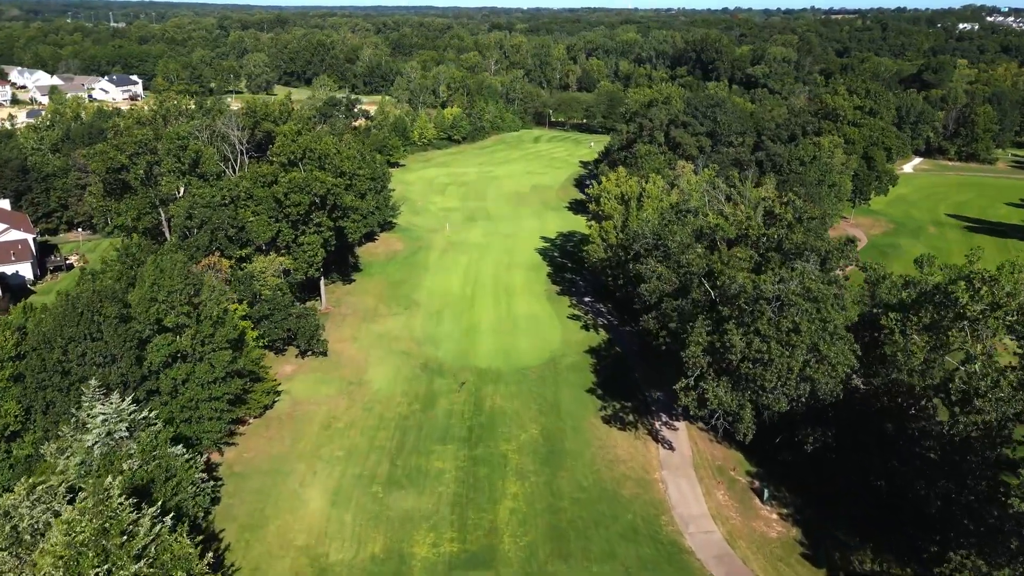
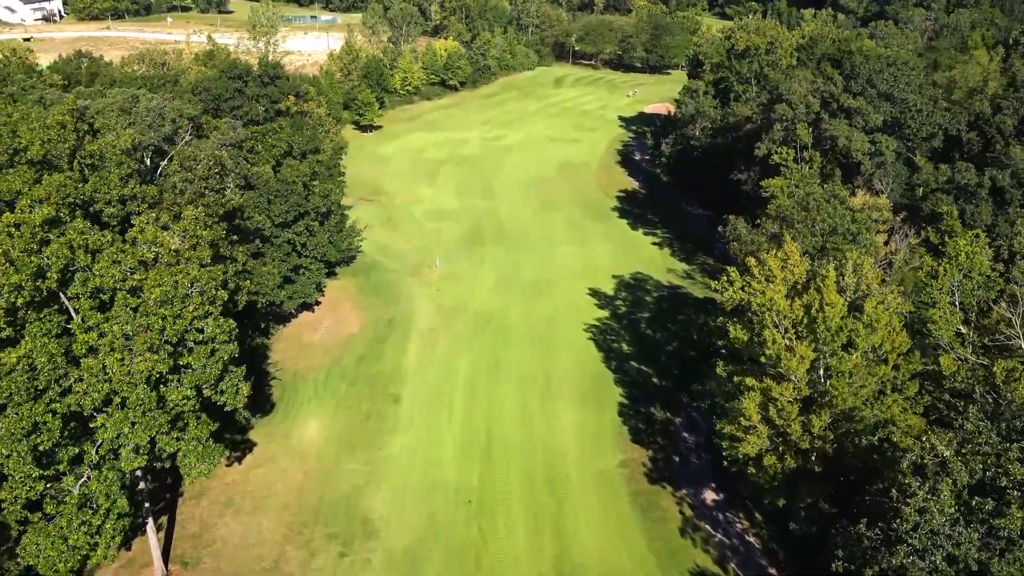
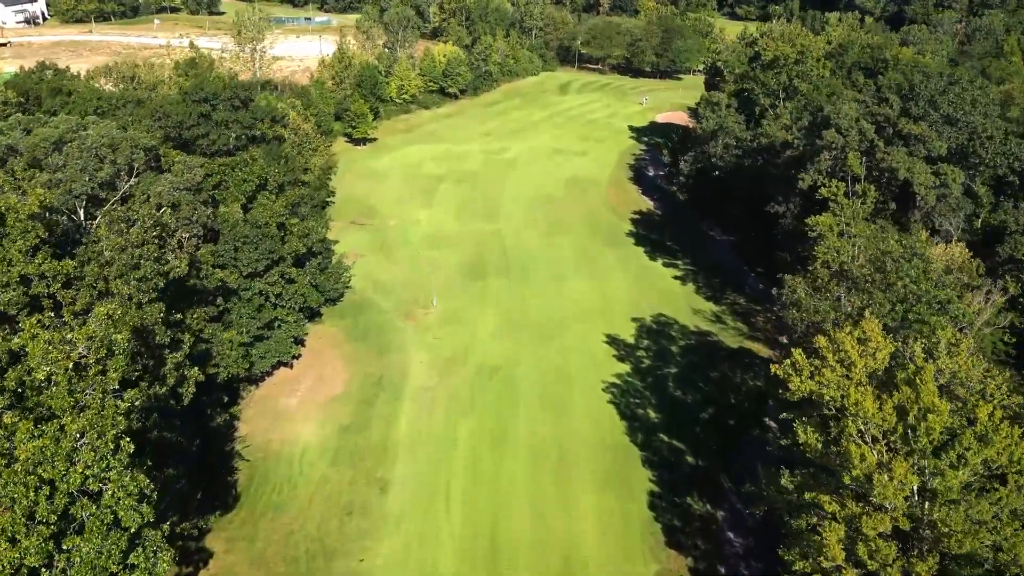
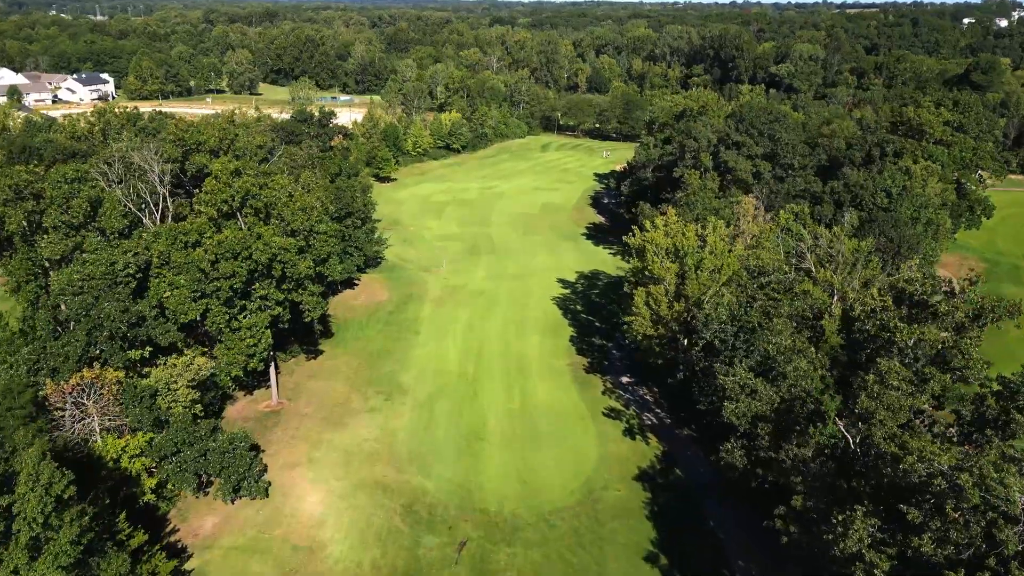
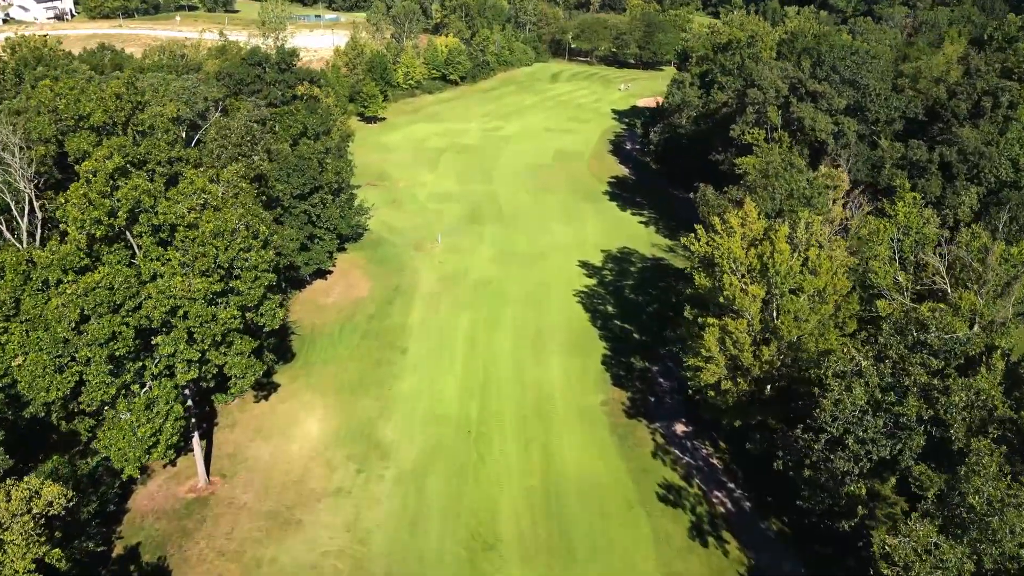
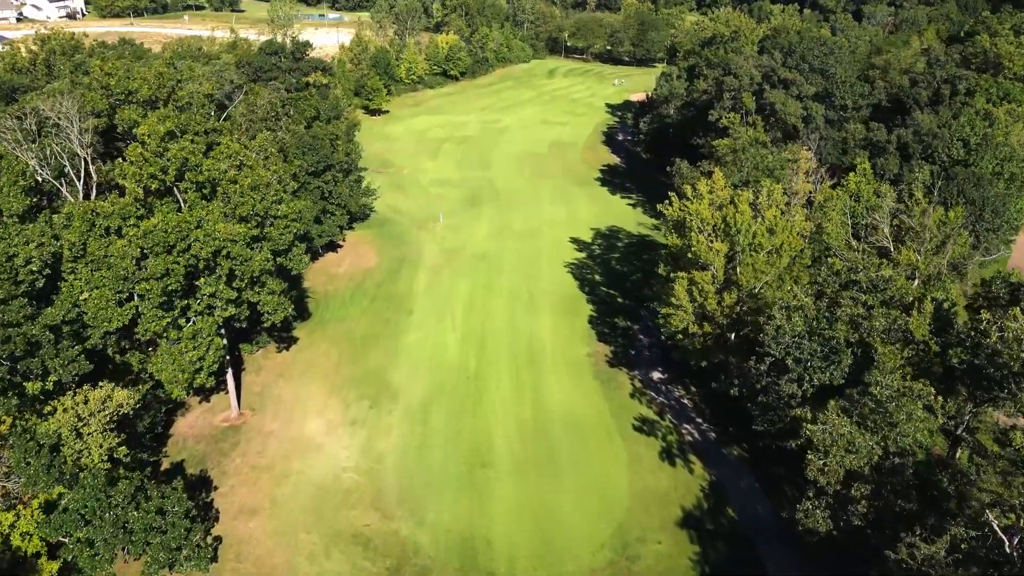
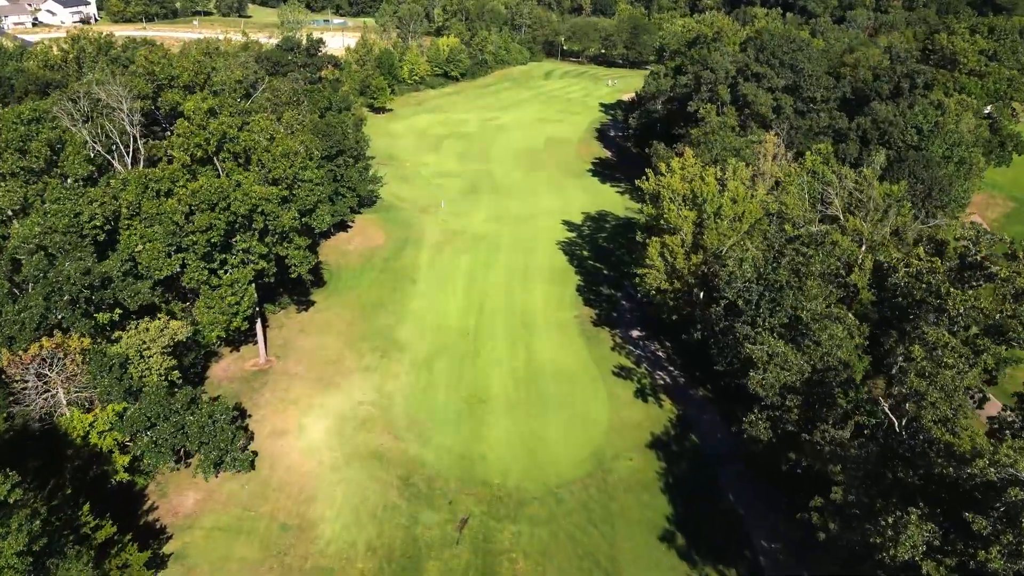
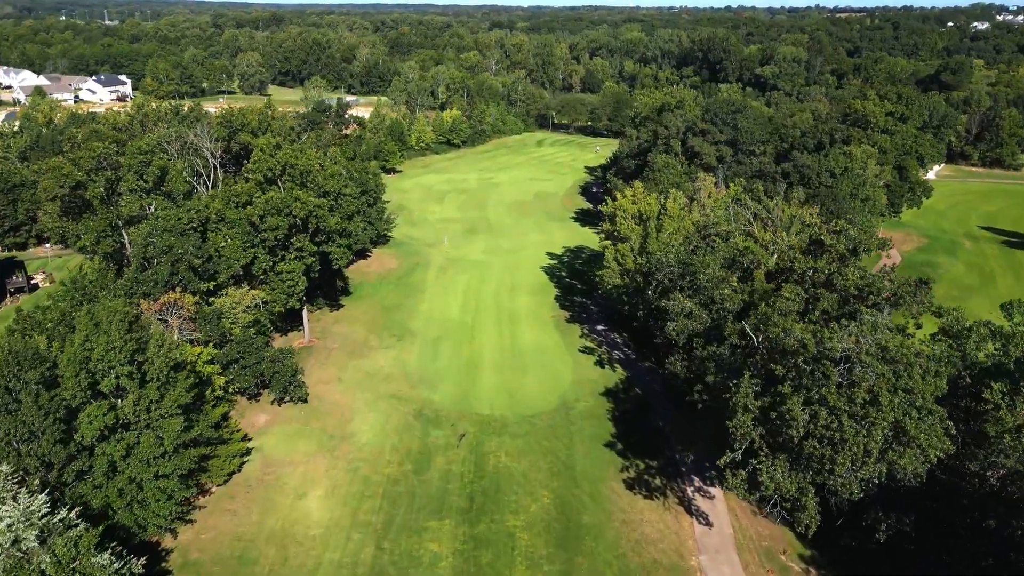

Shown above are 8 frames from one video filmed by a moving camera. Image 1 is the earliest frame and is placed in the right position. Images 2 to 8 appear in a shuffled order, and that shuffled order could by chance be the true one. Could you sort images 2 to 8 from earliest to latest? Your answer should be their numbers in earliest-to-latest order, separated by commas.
8, 4, 7, 6, 5, 2, 3
